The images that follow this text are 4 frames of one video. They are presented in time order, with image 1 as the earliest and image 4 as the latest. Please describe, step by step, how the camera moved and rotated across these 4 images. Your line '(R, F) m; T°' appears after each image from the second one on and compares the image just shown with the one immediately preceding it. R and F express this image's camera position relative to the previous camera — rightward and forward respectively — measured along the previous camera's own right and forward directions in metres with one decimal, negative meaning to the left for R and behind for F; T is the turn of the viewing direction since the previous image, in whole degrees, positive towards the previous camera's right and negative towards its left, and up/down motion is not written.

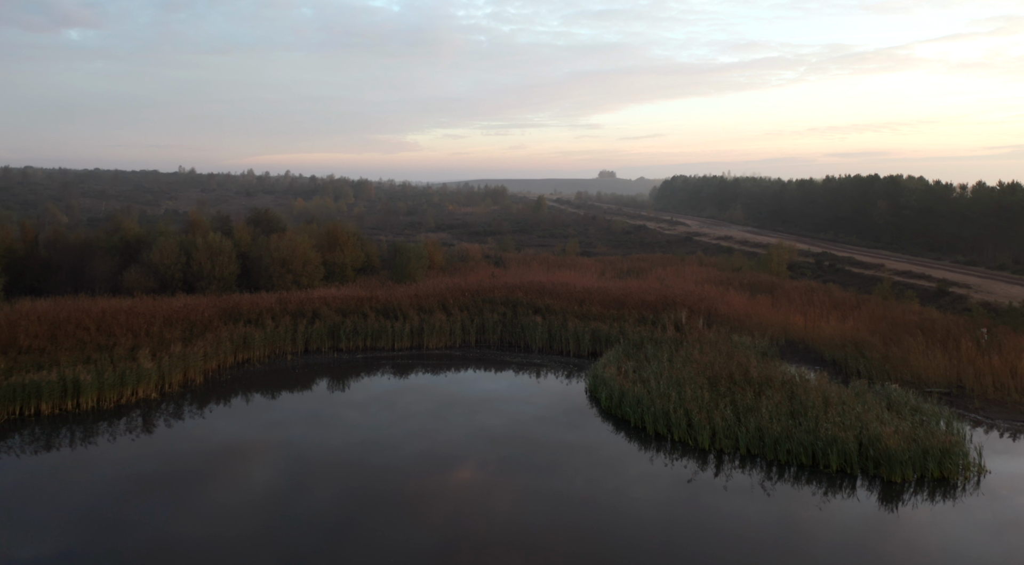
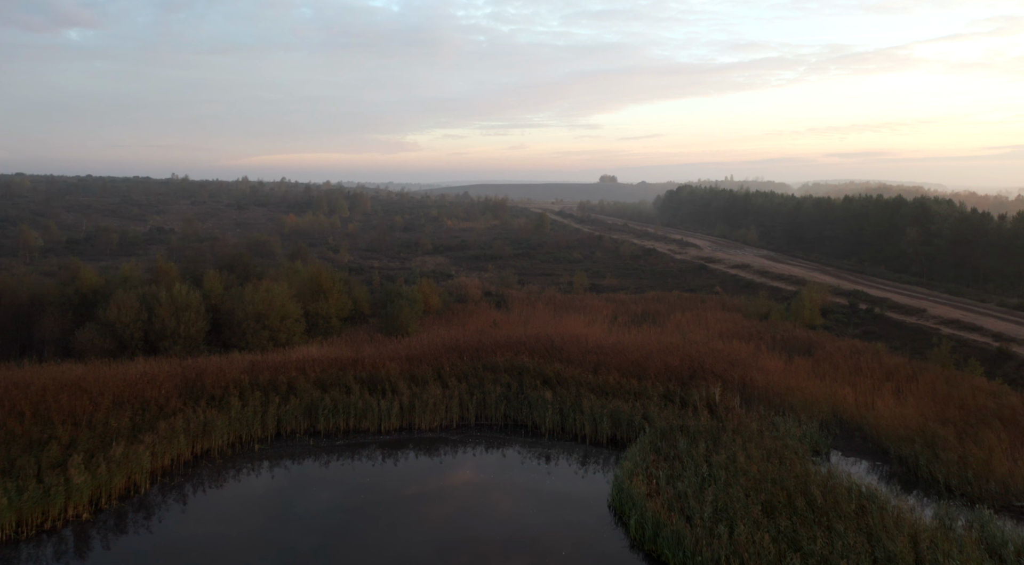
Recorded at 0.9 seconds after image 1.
(-0.1, +1.5) m; 0°
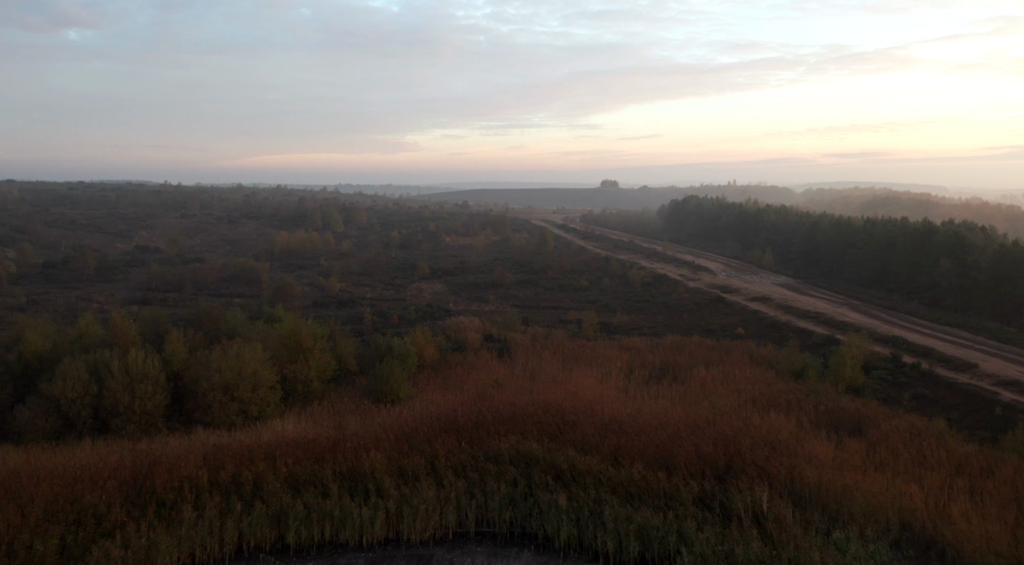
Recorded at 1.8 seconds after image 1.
(-0.1, +1.5) m; 0°
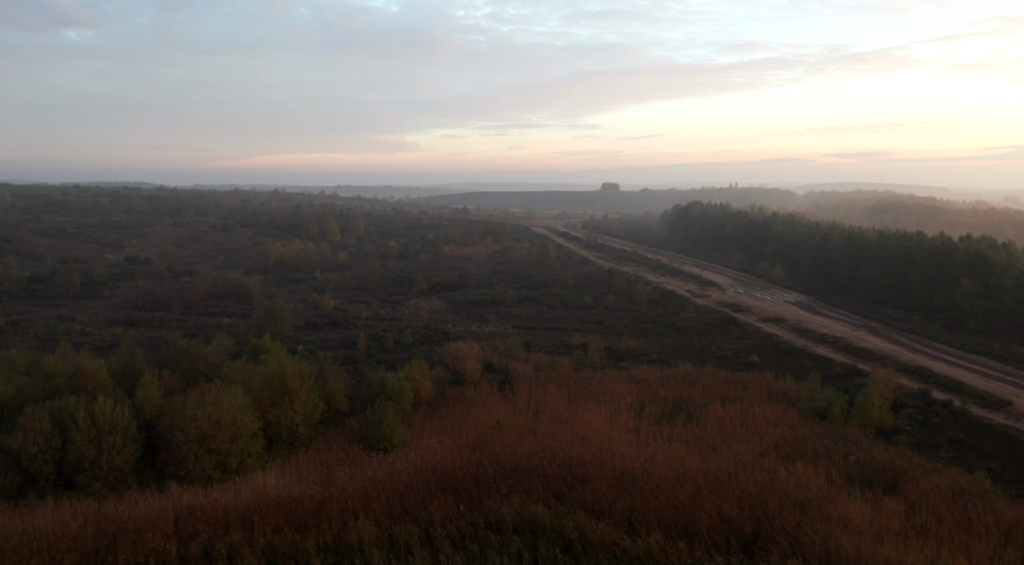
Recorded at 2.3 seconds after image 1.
(0.0, +0.9) m; 0°
